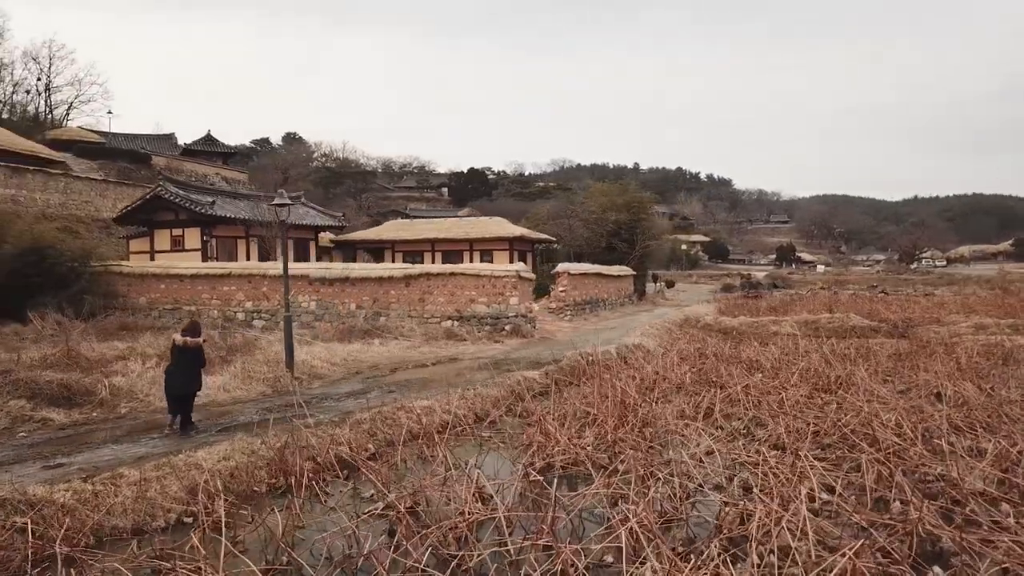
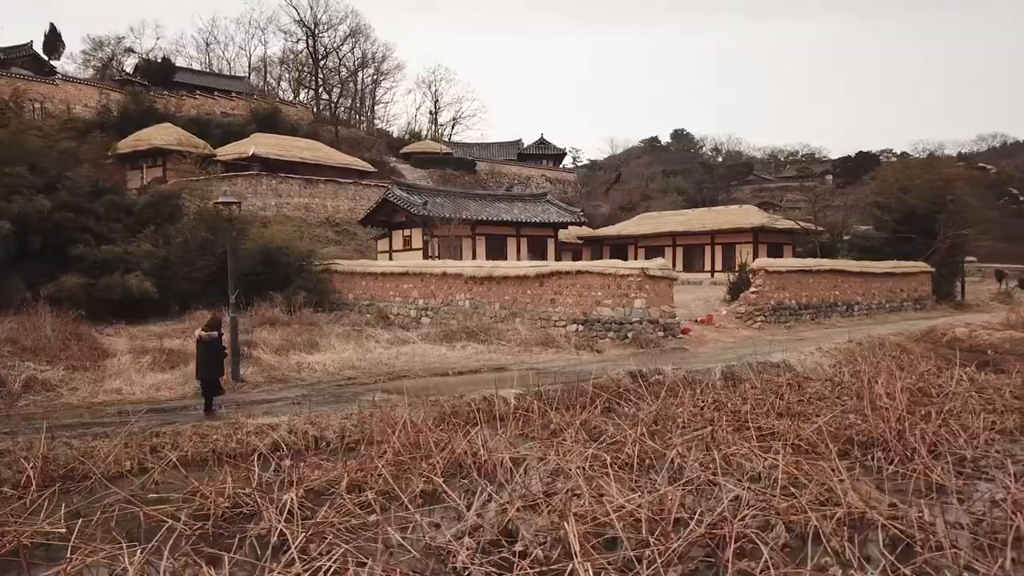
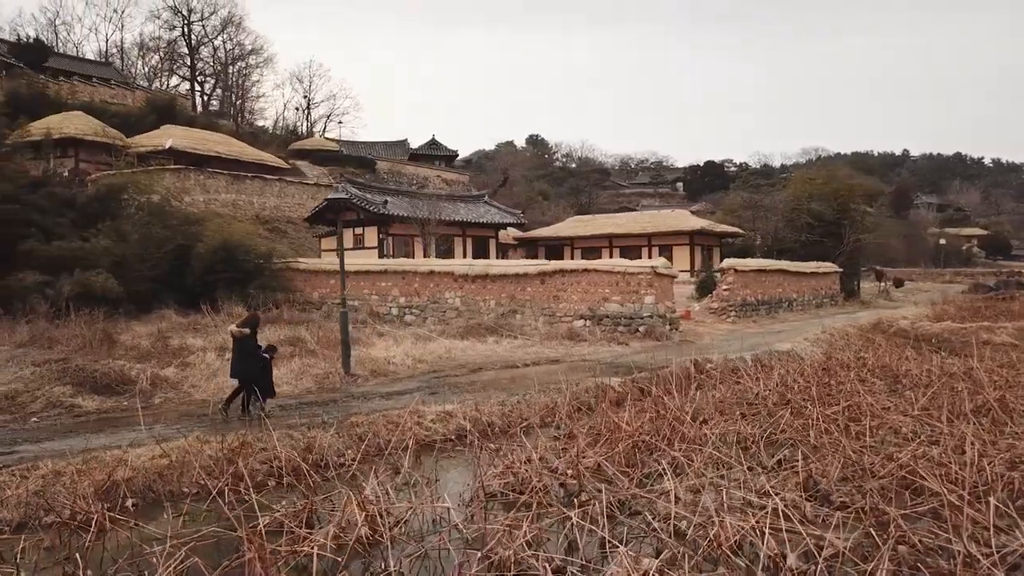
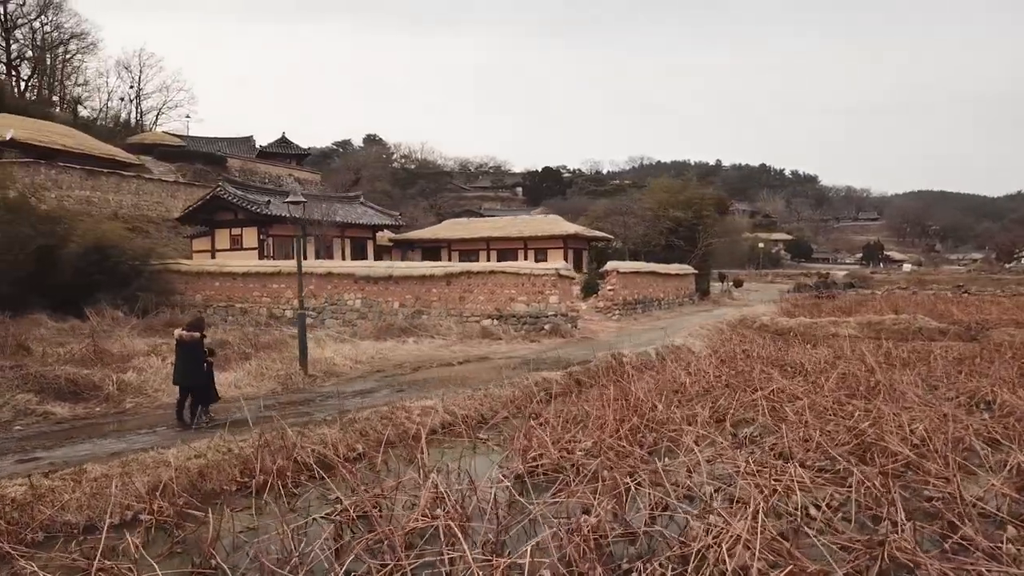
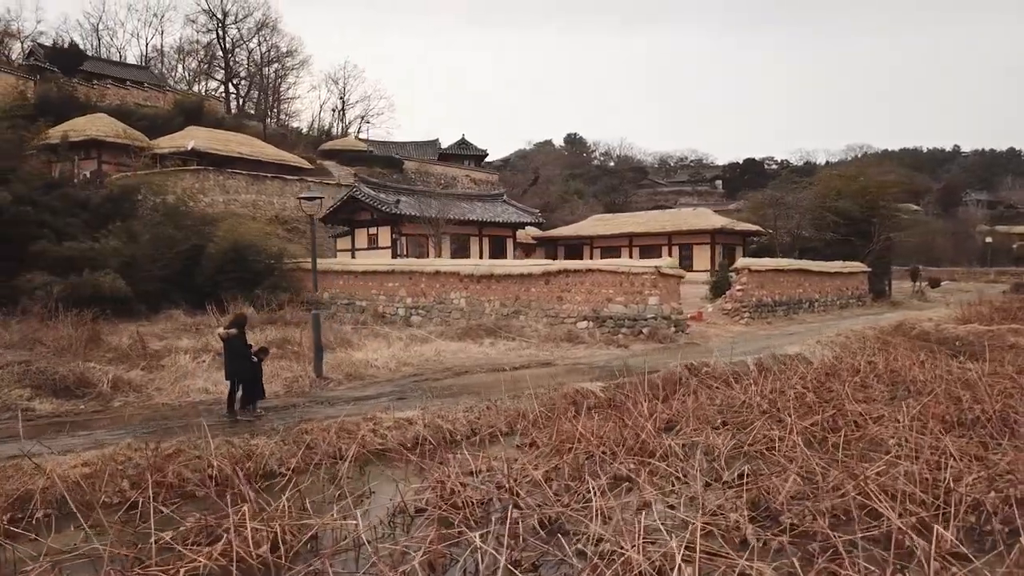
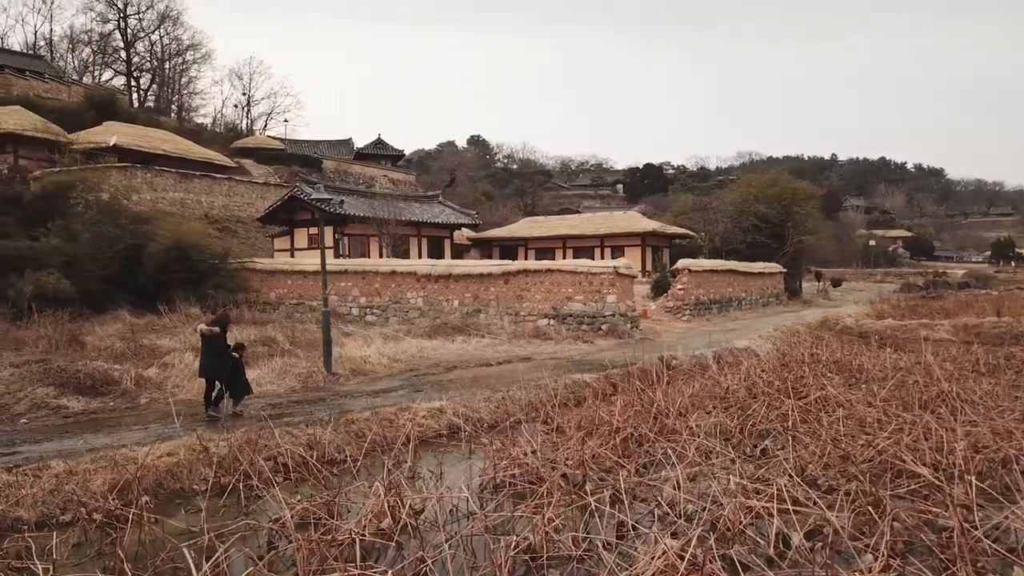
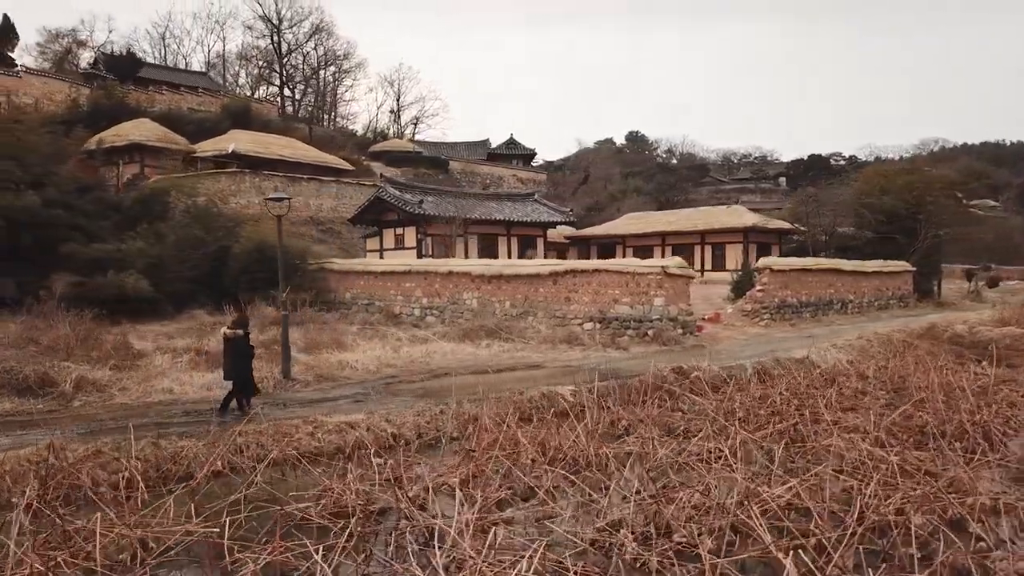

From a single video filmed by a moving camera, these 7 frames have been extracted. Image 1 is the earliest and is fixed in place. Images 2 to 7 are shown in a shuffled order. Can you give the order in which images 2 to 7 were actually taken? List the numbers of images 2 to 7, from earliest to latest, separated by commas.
4, 6, 3, 5, 7, 2
